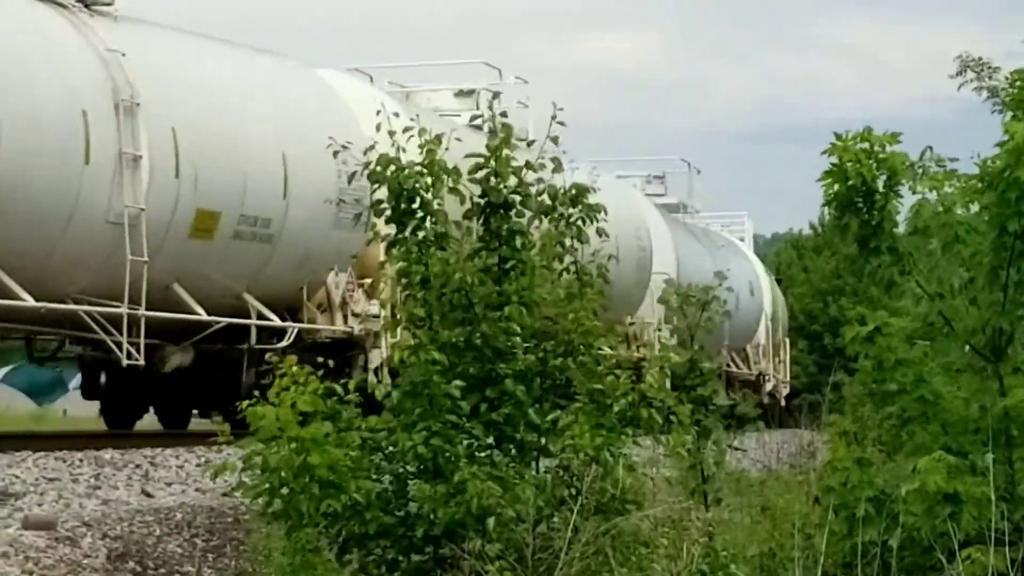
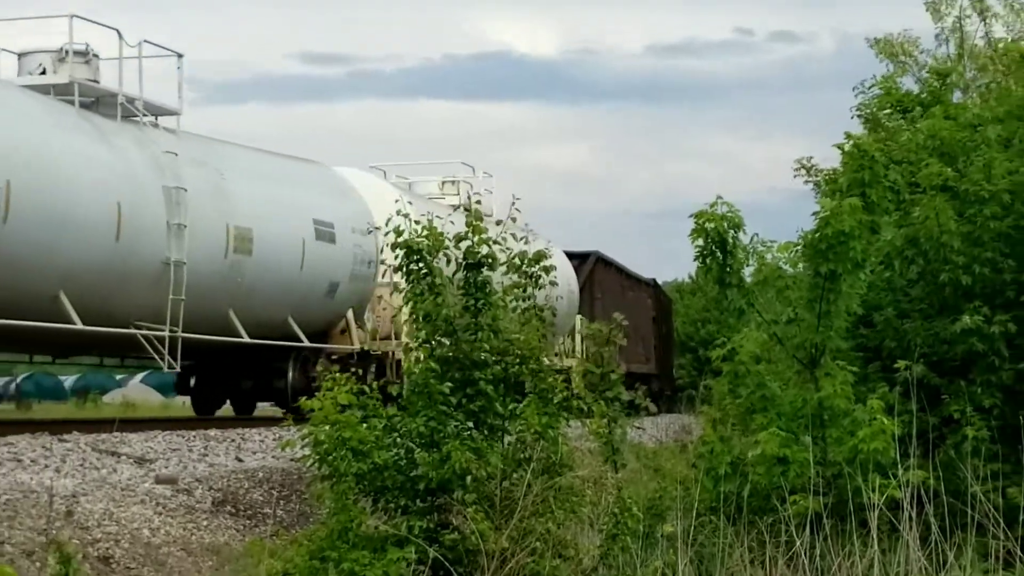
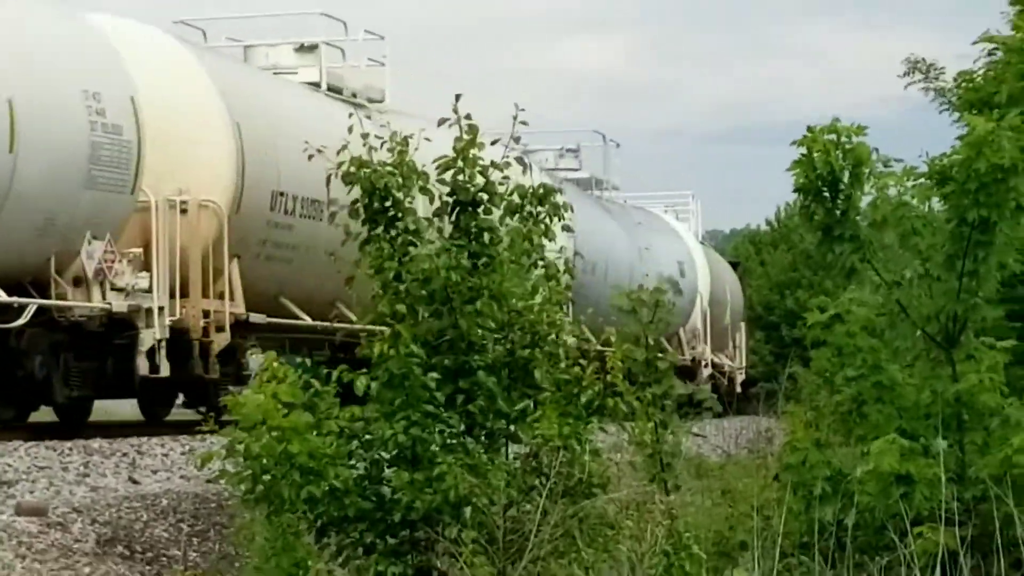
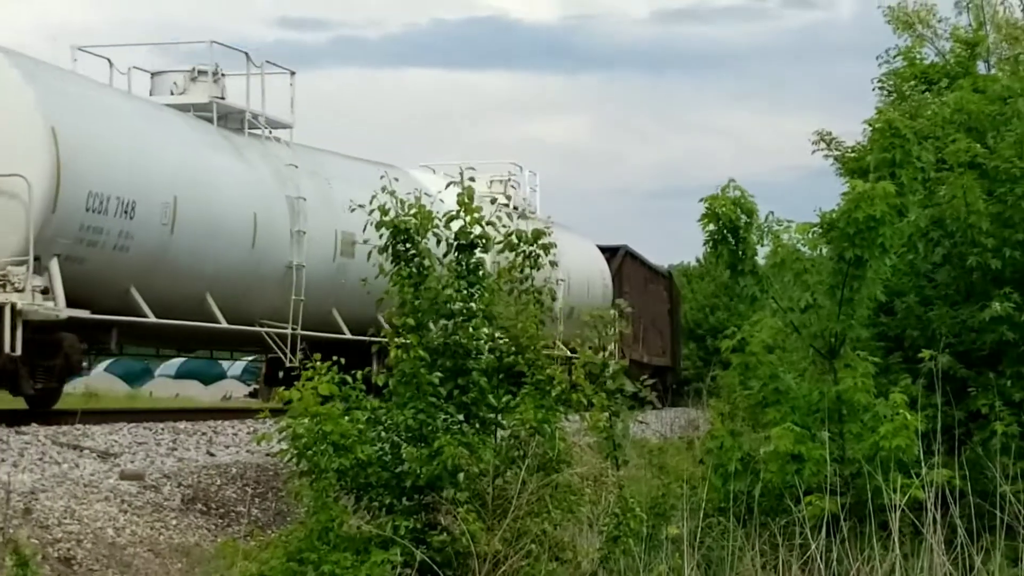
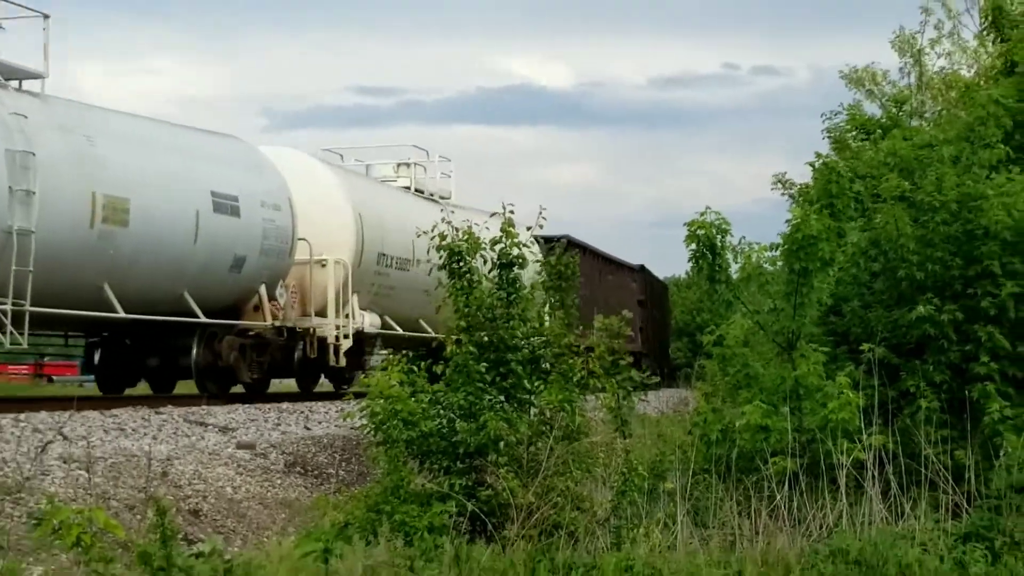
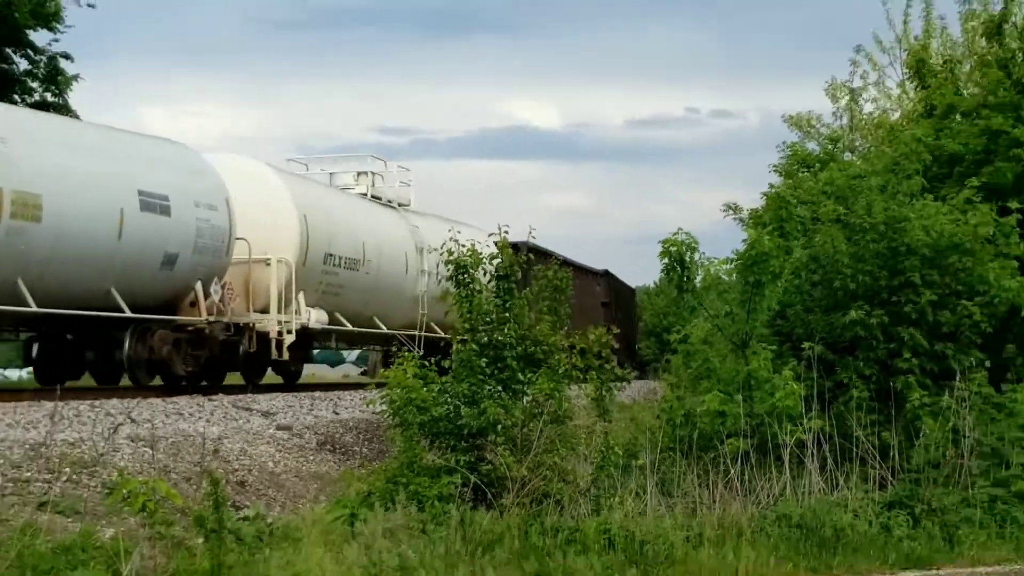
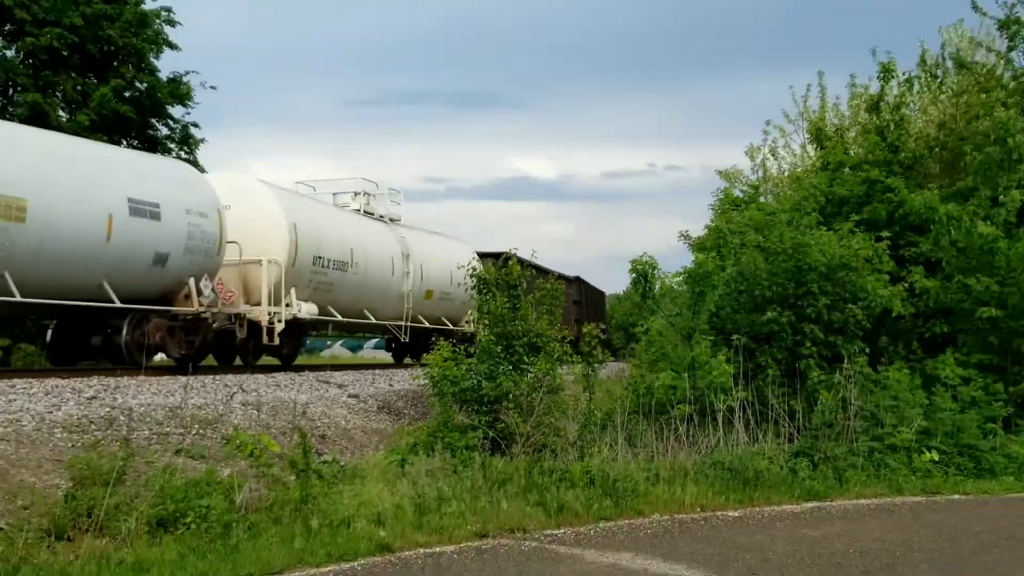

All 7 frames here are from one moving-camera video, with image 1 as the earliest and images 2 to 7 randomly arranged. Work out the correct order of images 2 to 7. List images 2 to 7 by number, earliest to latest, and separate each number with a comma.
3, 4, 2, 5, 6, 7
